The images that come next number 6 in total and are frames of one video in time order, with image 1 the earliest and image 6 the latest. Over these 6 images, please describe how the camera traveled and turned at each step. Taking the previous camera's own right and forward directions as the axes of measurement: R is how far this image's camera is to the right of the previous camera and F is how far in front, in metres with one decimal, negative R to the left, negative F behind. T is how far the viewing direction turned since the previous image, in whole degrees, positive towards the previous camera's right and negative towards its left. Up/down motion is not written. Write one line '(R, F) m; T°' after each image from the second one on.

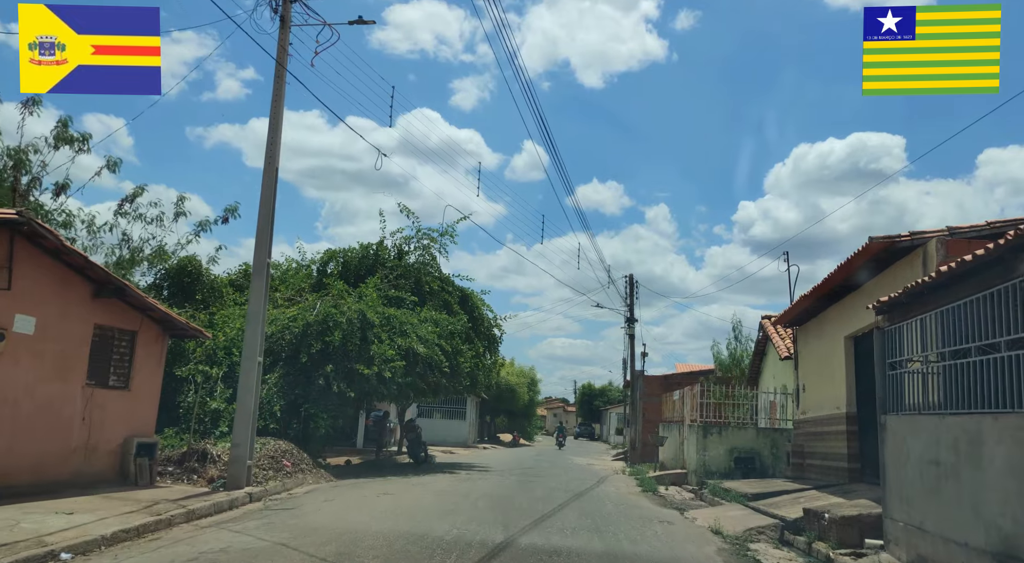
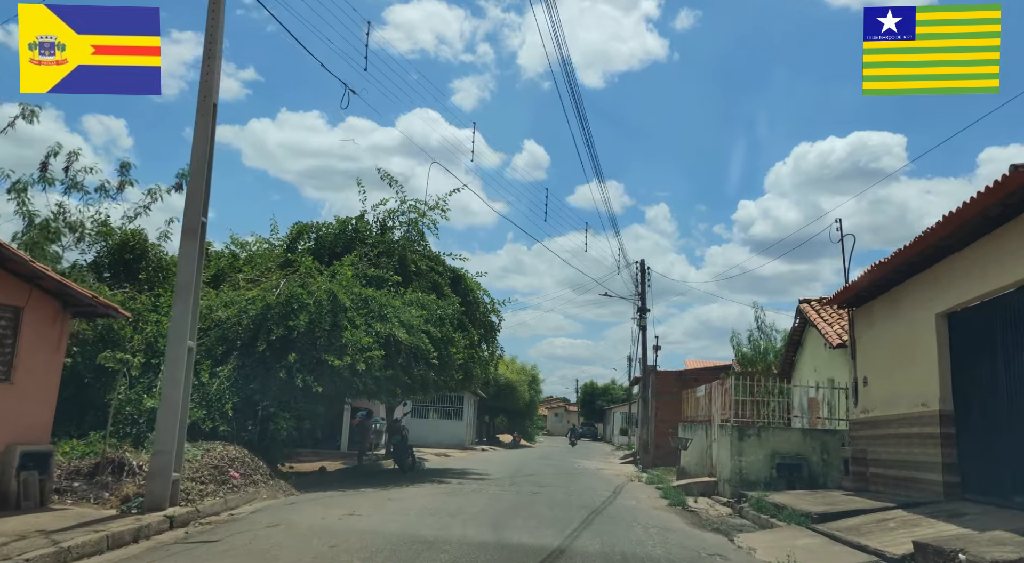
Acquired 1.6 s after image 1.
(0.0, +2.9) m; 0°
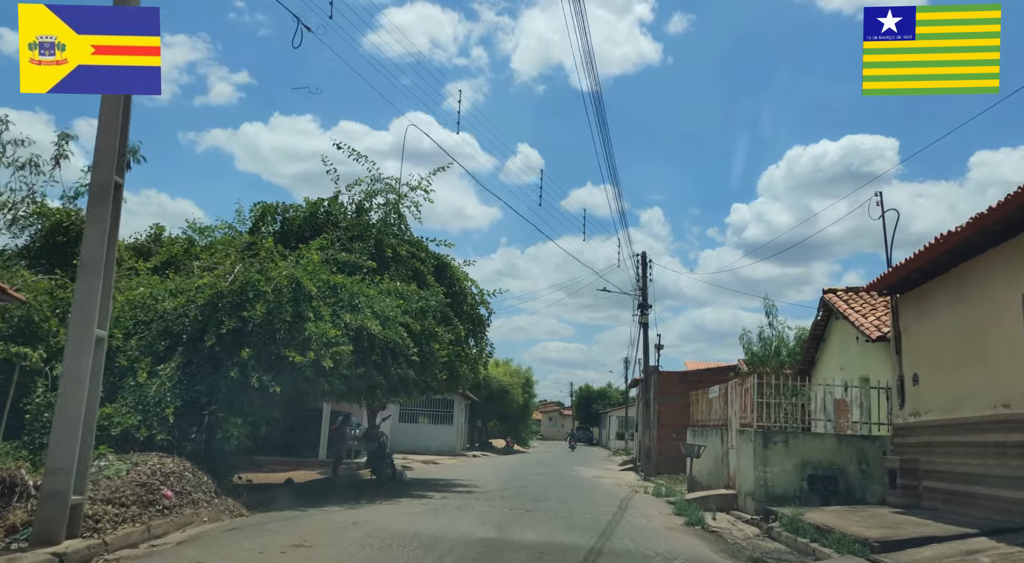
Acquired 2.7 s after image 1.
(+0.1, +2.0) m; 0°
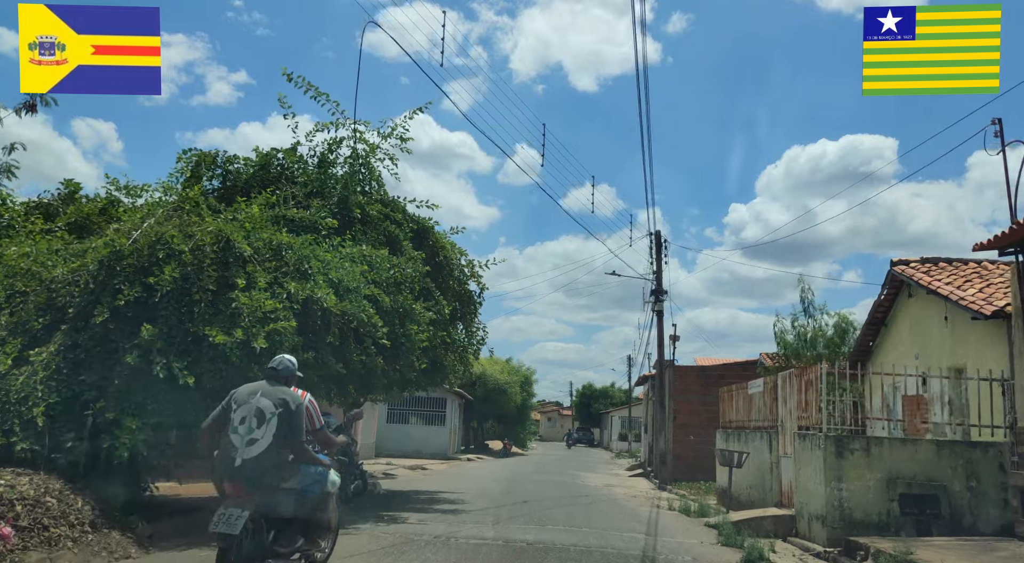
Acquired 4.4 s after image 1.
(0.0, +3.2) m; 0°
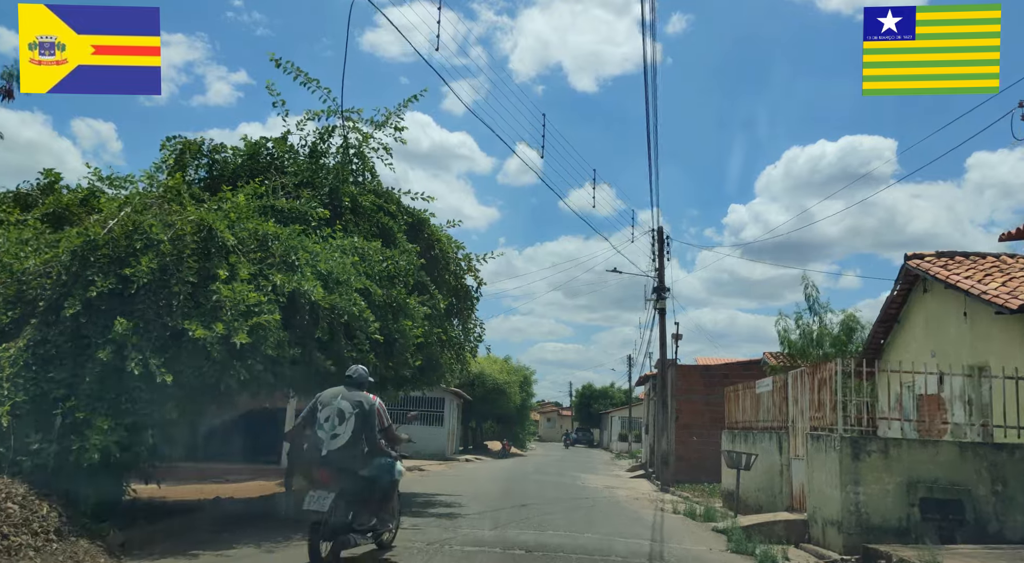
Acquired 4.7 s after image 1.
(0.0, +0.6) m; 0°
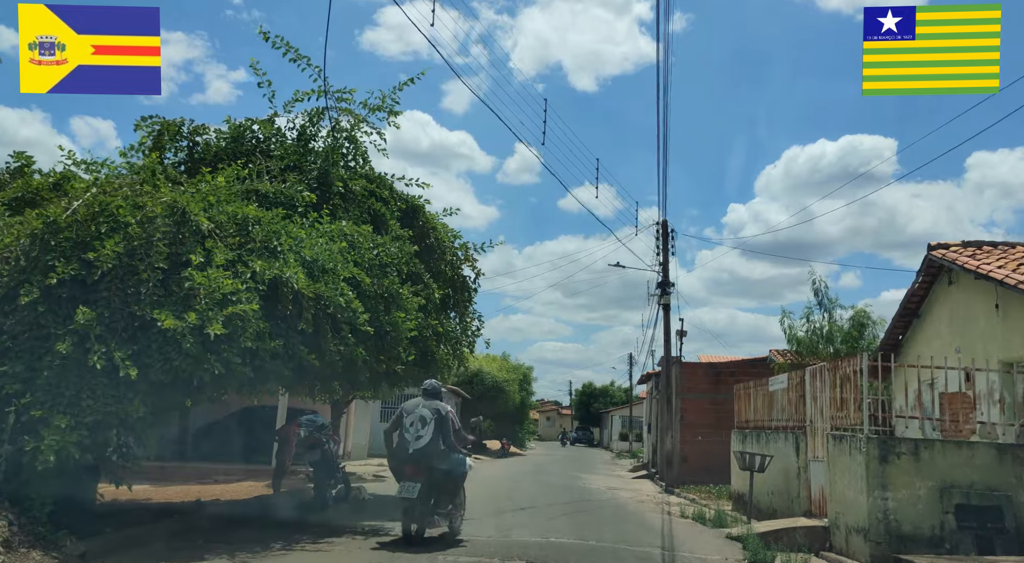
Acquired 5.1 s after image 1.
(0.0, +0.8) m; 0°
